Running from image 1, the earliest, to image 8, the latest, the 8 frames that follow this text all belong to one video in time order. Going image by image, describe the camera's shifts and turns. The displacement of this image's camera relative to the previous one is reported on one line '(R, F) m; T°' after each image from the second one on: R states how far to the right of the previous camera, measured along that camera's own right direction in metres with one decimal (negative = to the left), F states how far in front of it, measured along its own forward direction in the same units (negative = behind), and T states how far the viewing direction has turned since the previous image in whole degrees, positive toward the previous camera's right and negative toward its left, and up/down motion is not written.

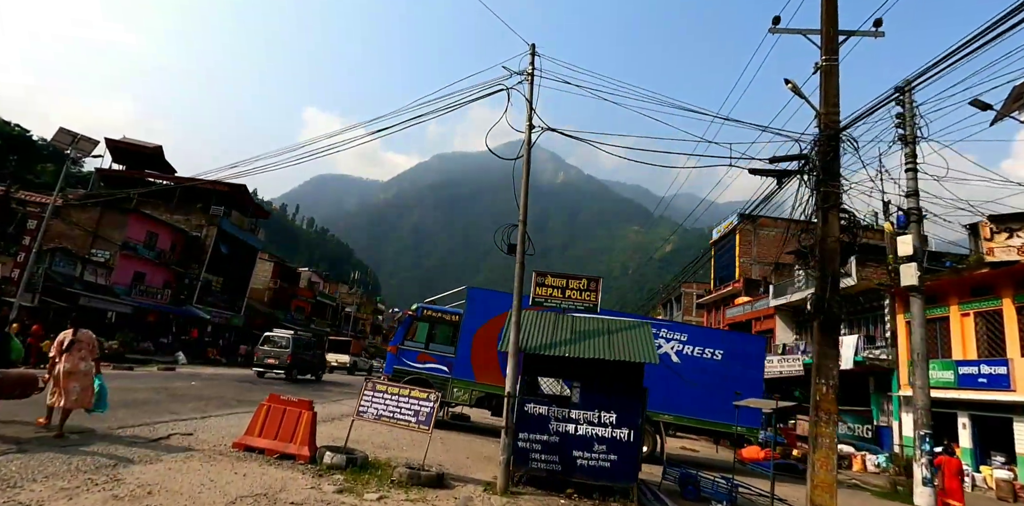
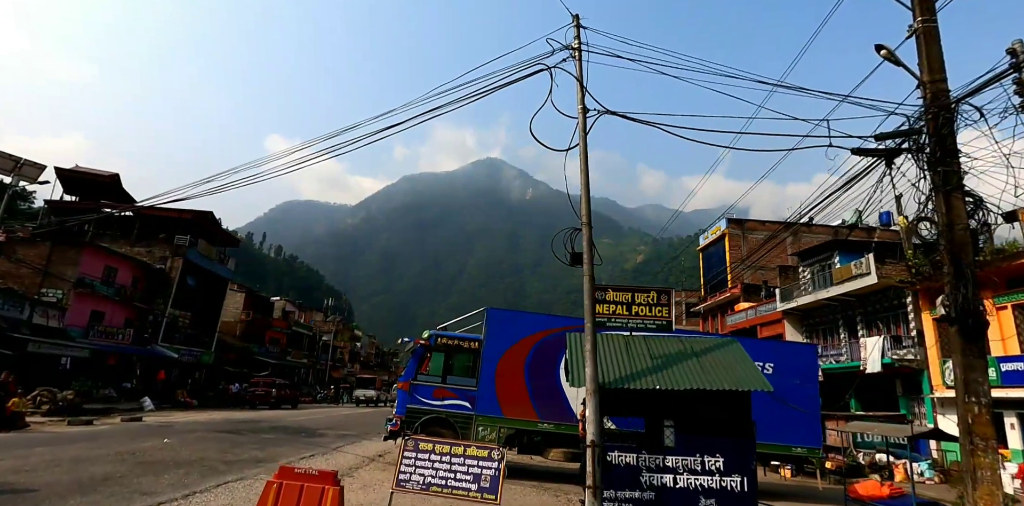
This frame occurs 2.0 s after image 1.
(-1.4, +2.0) m; +3°
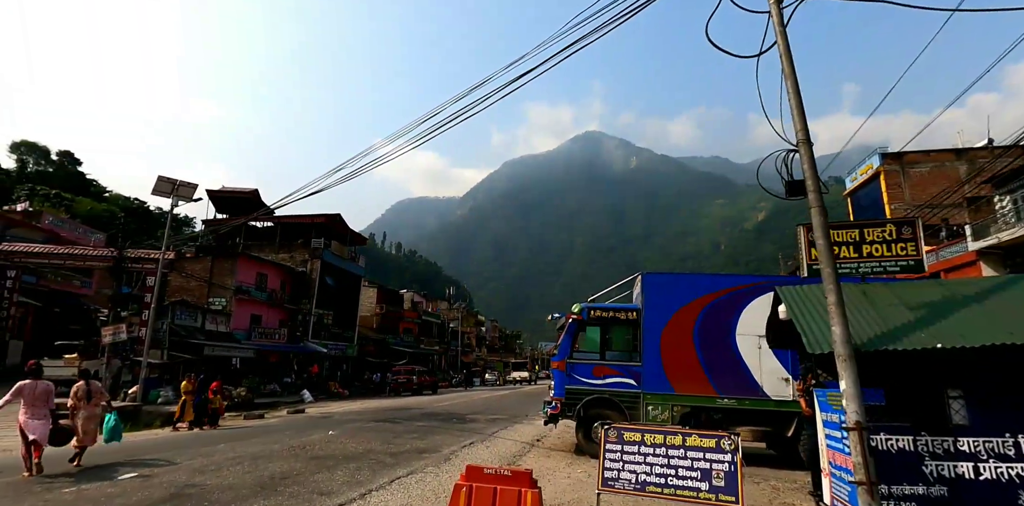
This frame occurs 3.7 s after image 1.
(-1.1, +1.3) m; -12°
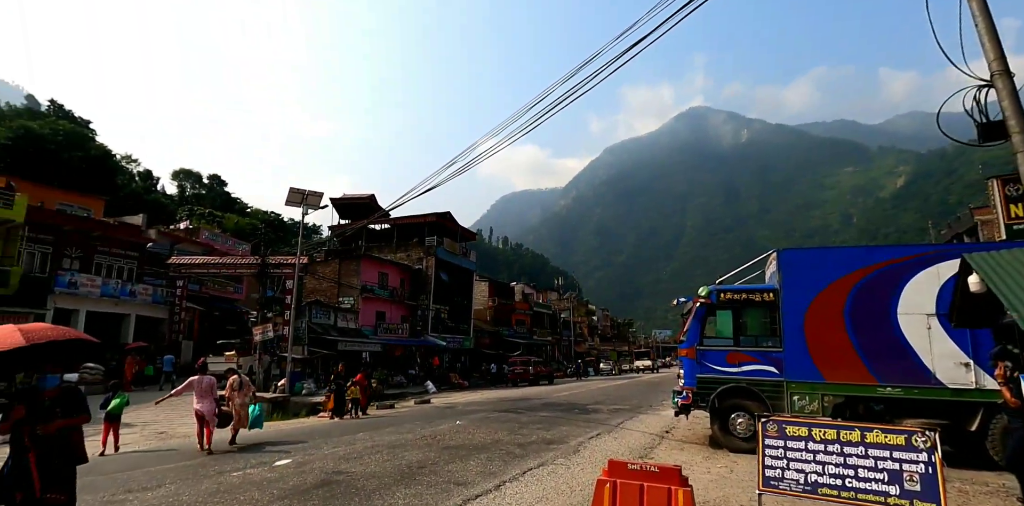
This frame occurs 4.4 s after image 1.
(-0.3, +0.3) m; -11°
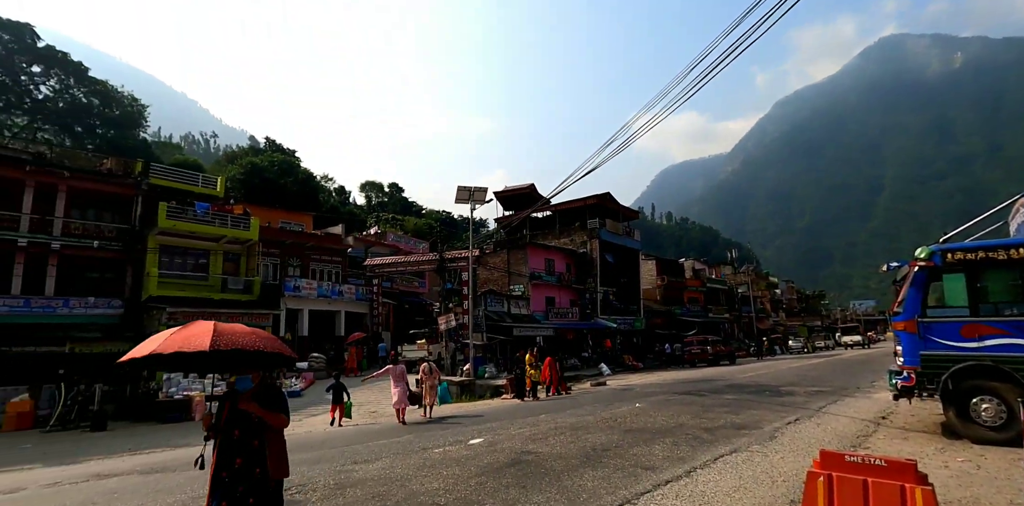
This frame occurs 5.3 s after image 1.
(-0.1, +0.1) m; -18°
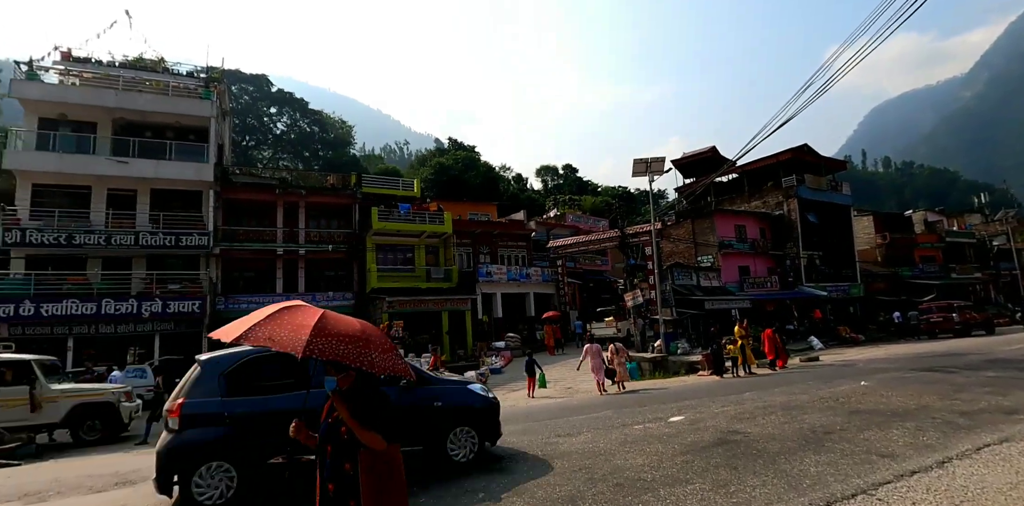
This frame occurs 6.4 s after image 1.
(-0.1, 0.0) m; -19°
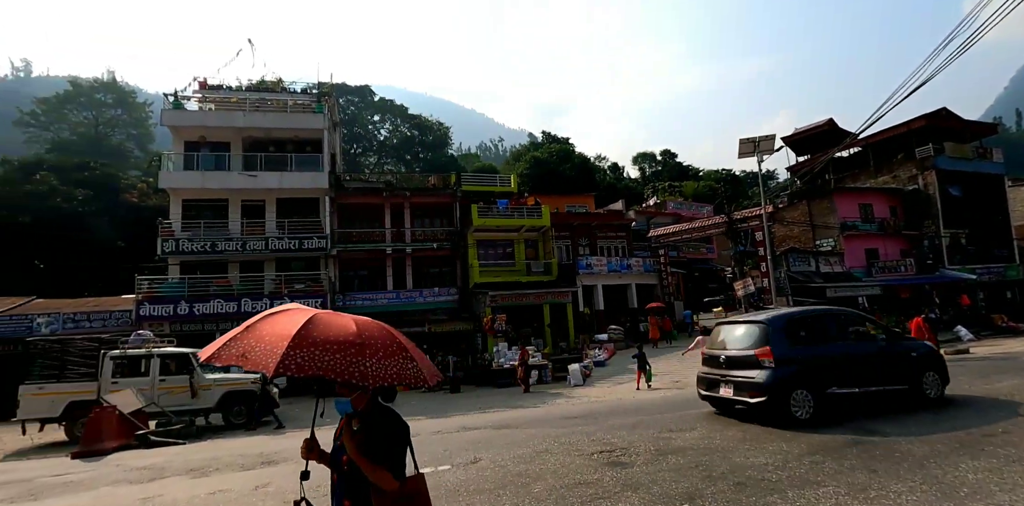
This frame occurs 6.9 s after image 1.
(-0.1, 0.0) m; -10°
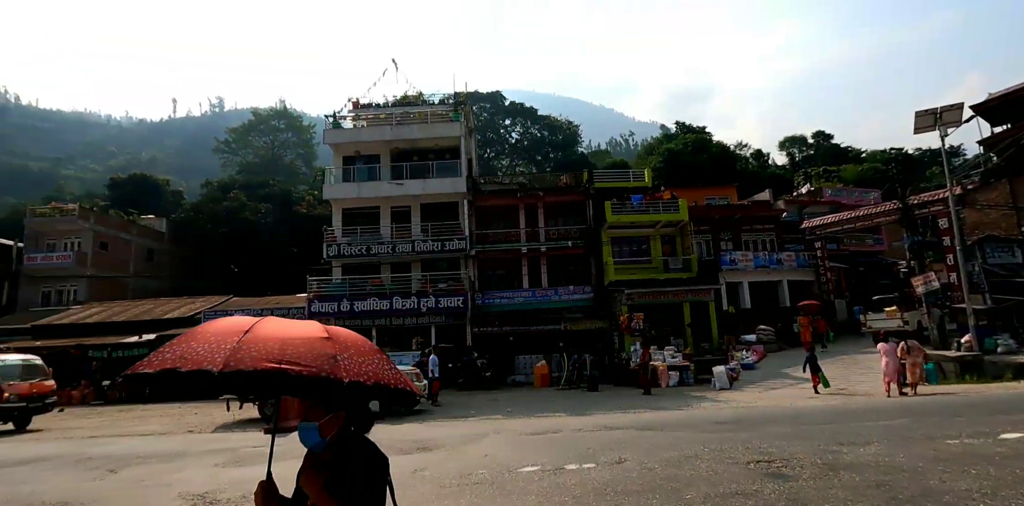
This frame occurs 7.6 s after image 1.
(-0.2, 0.0) m; -14°
